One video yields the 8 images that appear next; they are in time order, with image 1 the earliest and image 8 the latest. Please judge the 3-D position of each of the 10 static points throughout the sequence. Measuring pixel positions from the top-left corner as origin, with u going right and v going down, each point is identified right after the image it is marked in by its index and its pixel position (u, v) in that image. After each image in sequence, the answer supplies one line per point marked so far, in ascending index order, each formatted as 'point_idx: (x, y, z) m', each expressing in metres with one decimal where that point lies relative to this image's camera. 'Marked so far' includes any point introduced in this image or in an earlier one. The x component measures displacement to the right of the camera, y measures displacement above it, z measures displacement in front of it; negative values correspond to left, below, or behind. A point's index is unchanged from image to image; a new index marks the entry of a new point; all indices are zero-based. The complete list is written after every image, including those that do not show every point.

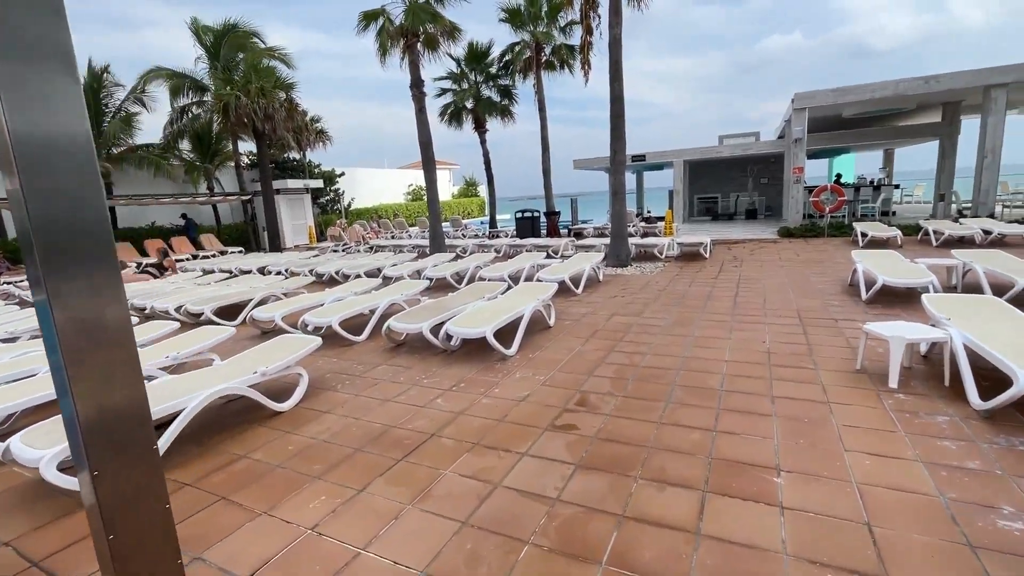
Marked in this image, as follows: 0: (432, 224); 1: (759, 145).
0: (-1.9, +1.5, +11.3) m
1: (+8.2, +4.8, +16.1) m
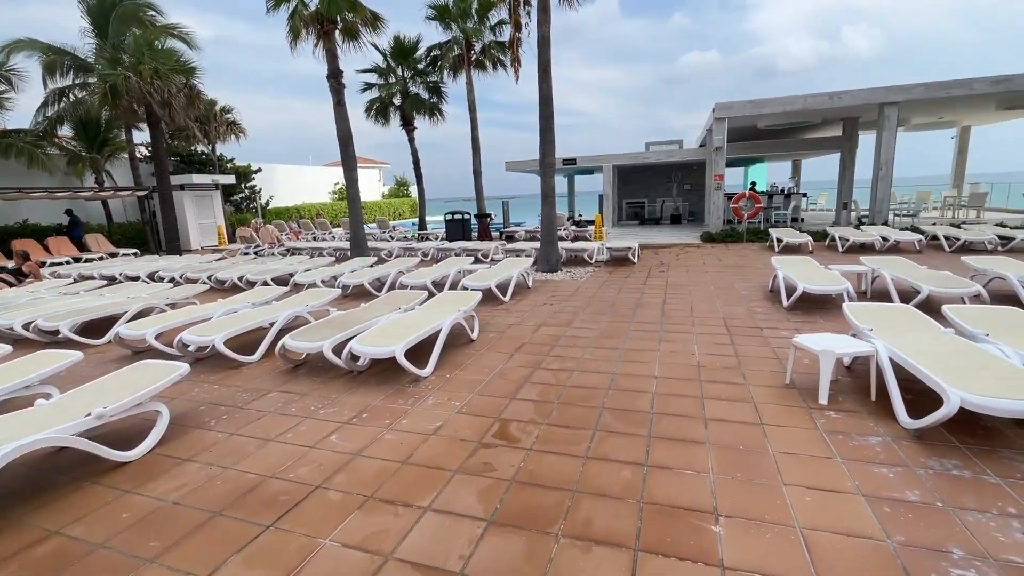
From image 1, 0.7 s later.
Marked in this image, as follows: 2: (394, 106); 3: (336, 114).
0: (-3.5, +1.4, +10.5) m
1: (+5.9, +4.7, +16.6) m
2: (-3.9, +6.0, +15.9) m
3: (-3.7, +3.6, +10.0) m
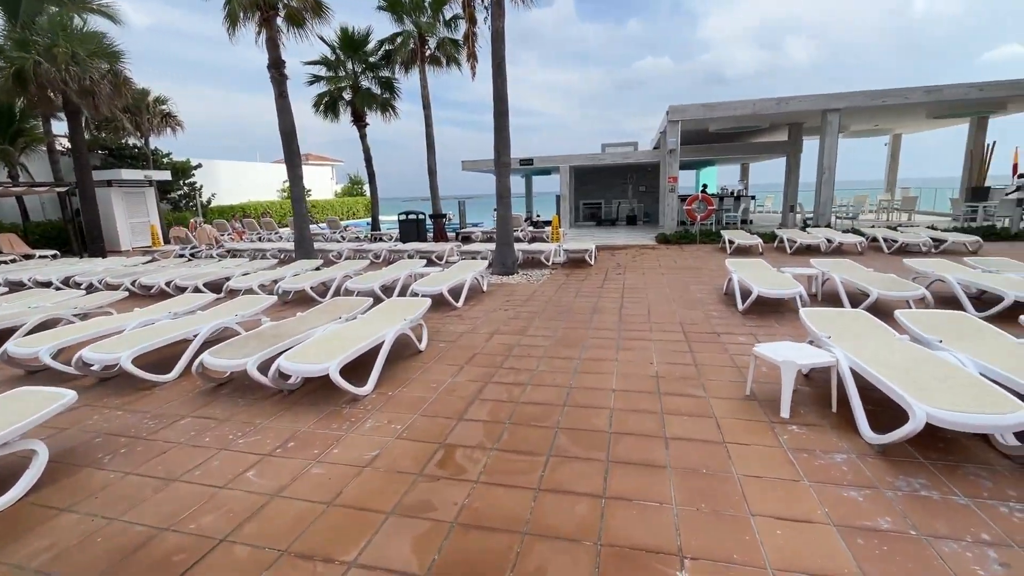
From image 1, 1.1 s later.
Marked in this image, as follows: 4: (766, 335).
0: (-4.4, +1.3, +9.8) m
1: (+4.4, +4.6, +16.8) m
2: (-5.3, +5.9, +15.2) m
3: (-4.6, +3.5, +9.4) m
4: (+2.5, -0.5, +4.7) m
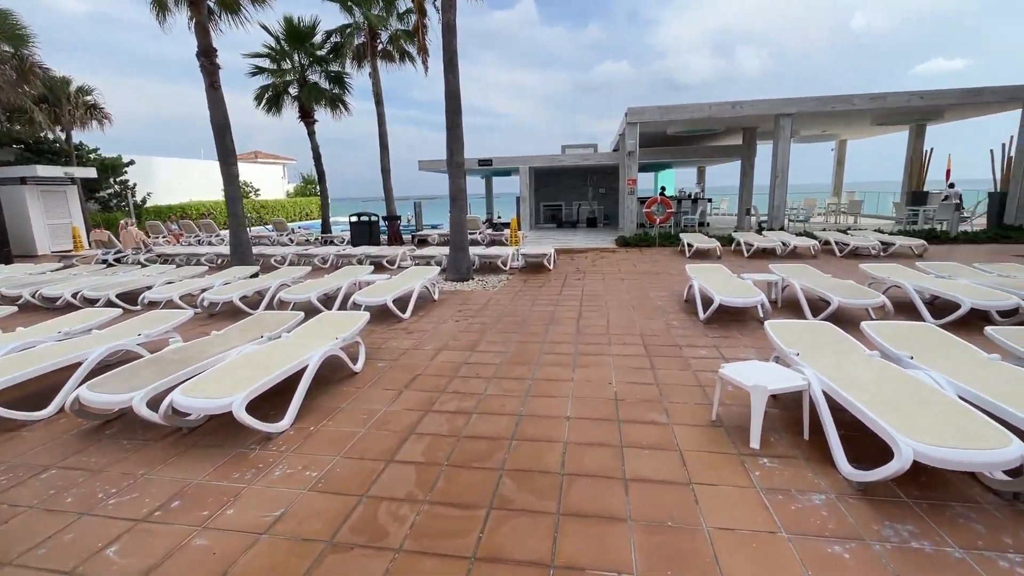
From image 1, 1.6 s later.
0: (-5.3, +1.1, +9.1) m
1: (+2.9, +4.5, +16.6) m
2: (-6.6, +5.7, +14.4) m
3: (-5.4, +3.4, +8.6) m
4: (+2.0, -0.5, +4.4) m
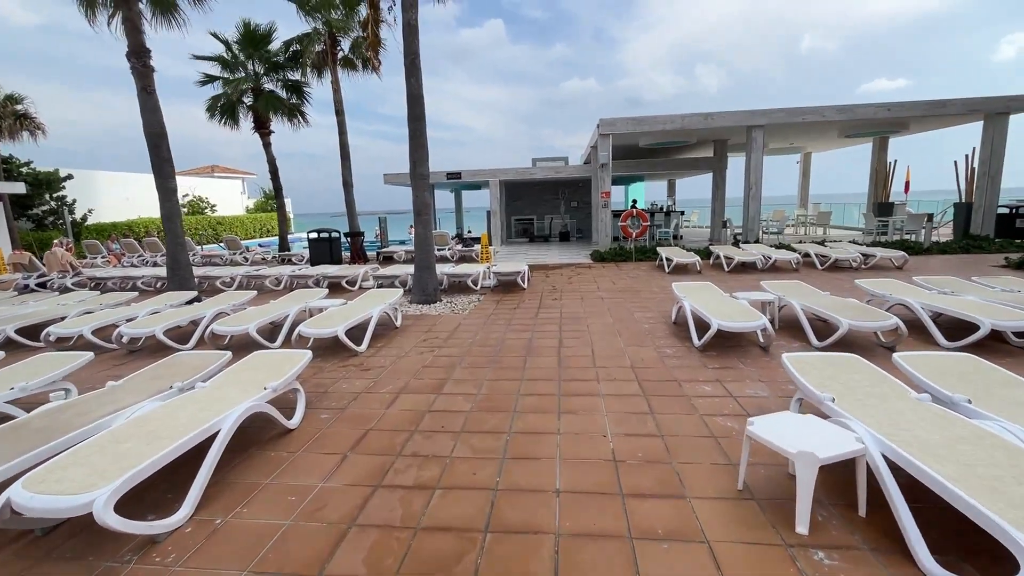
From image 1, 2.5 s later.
0: (-5.8, +0.7, +8.1) m
1: (+1.9, +4.0, +16.2) m
2: (-7.5, +5.1, +13.5) m
3: (-6.0, +2.9, +7.7) m
4: (+1.8, -0.7, +3.8) m
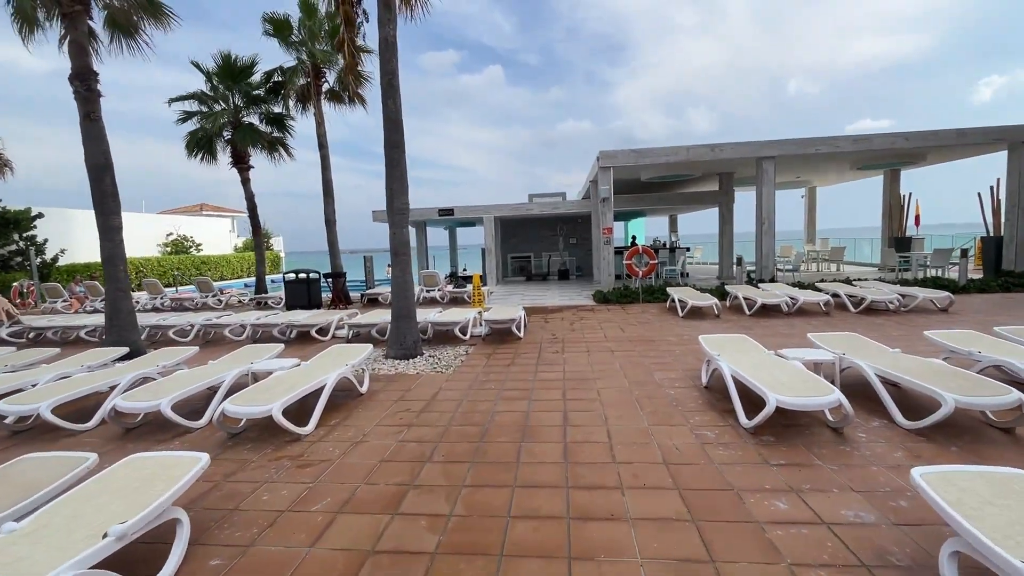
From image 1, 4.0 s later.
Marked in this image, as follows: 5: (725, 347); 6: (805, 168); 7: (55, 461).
0: (-5.9, -0.1, +7.0) m
1: (+1.8, +2.7, +15.4) m
2: (-7.7, +3.9, +12.7) m
3: (-6.1, +2.2, +6.8) m
4: (+1.7, -1.1, +2.7) m
5: (+2.1, -0.6, +4.8) m
6: (+8.8, +3.6, +14.5) m
7: (-2.6, -1.0, +2.7) m
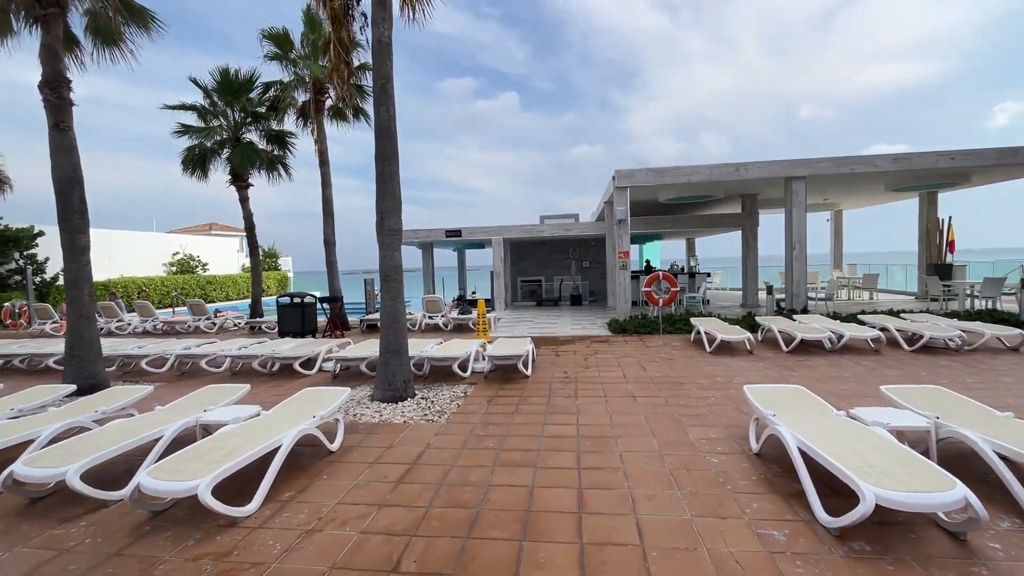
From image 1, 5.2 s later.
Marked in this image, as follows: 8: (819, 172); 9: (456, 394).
0: (-5.8, -0.5, +6.3) m
1: (+2.1, +1.9, +14.6) m
2: (-7.4, +3.3, +12.2) m
3: (-6.0, +1.9, +6.2) m
4: (+1.7, -1.4, +1.8) m
5: (+2.1, -0.9, +3.9) m
6: (+9.2, +2.8, +13.6) m
7: (-2.6, -1.2, +1.9) m
8: (+7.3, +2.8, +11.5) m
9: (-0.7, -1.3, +5.8) m
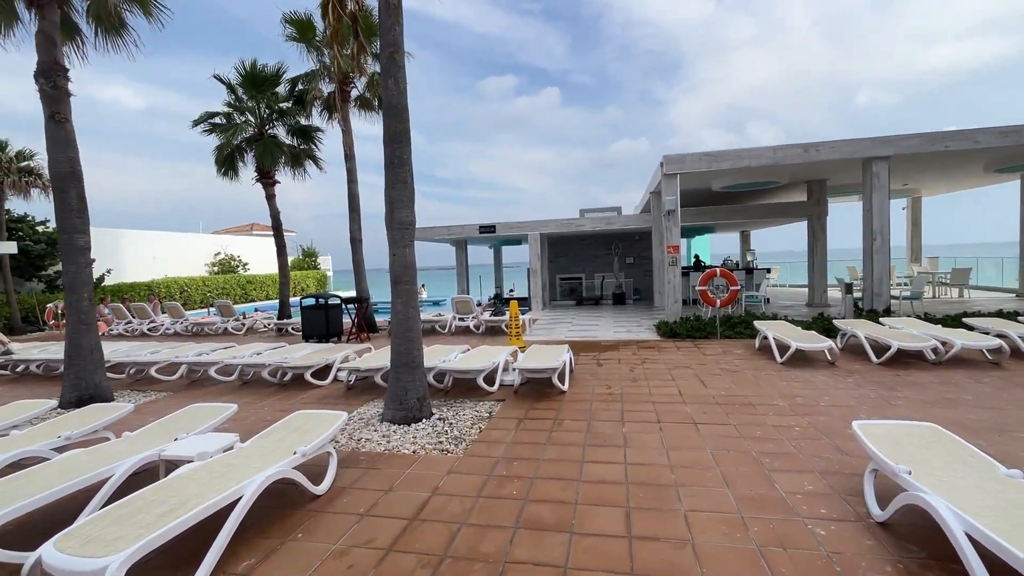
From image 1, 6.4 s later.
0: (-5.4, -0.5, +5.9) m
1: (+3.2, +1.9, +13.5) m
2: (-6.5, +3.3, +11.9) m
3: (-5.6, +1.8, +5.8) m
4: (+1.7, -1.4, +0.7) m
5: (+2.3, -0.9, +2.8) m
6: (+10.1, +2.9, +11.9) m
7: (-2.6, -1.2, +1.2) m
8: (+8.1, +2.8, +9.9) m
9: (-0.3, -1.3, +5.0) m
